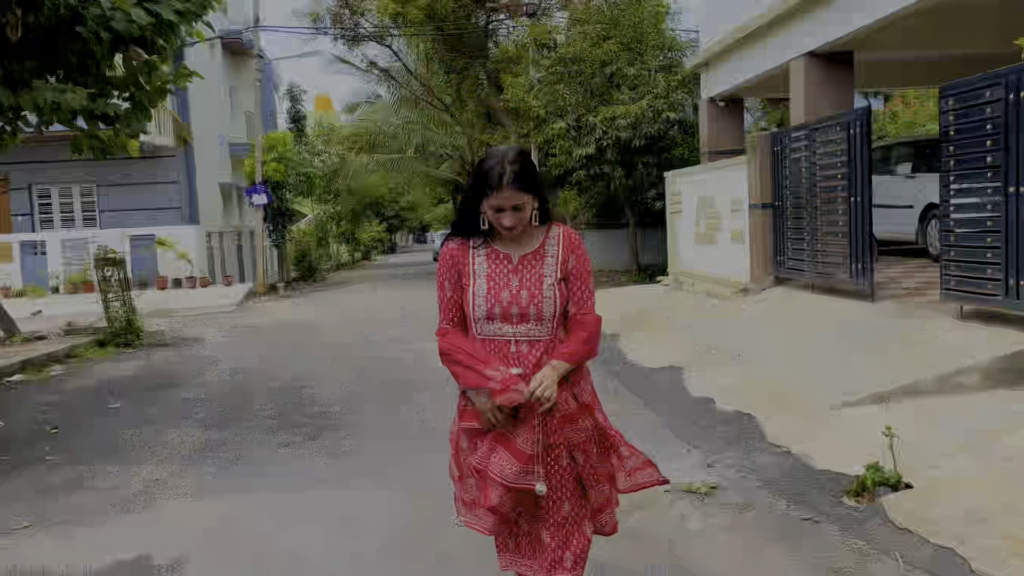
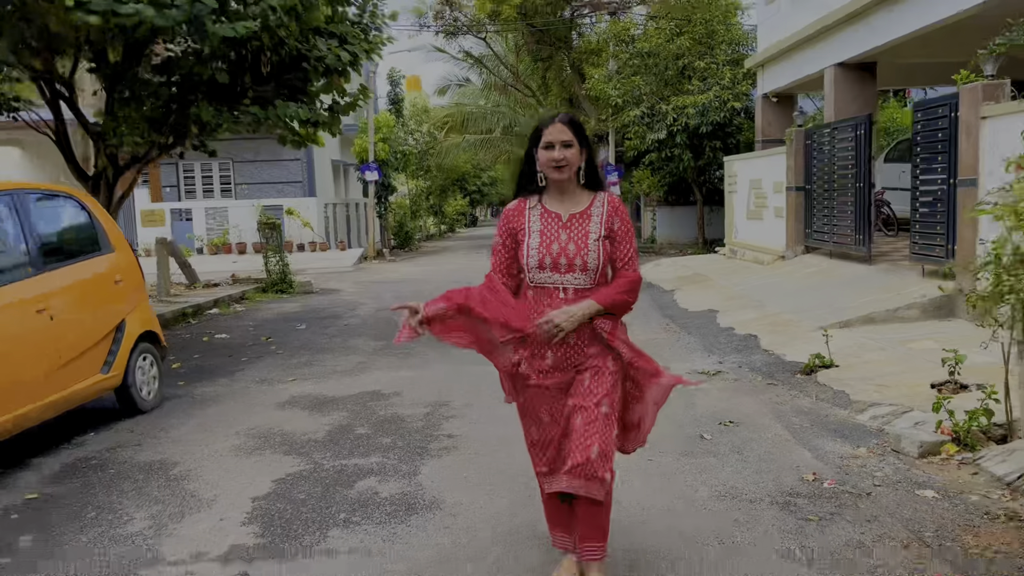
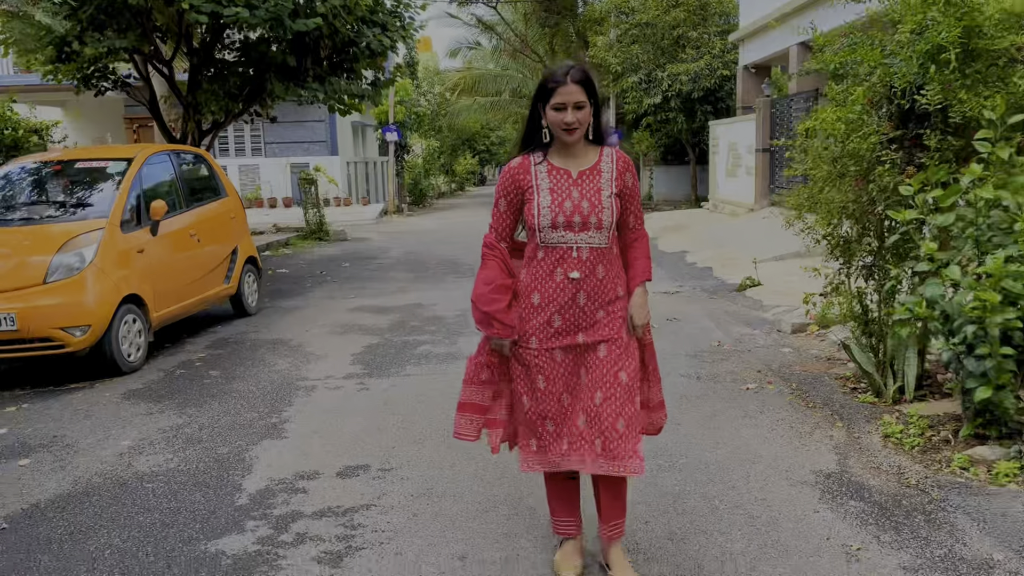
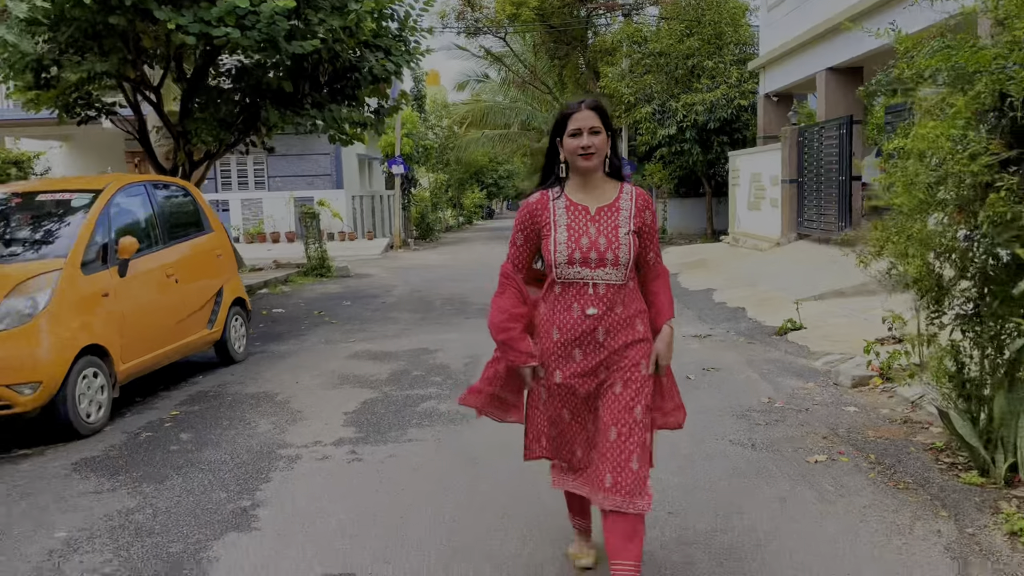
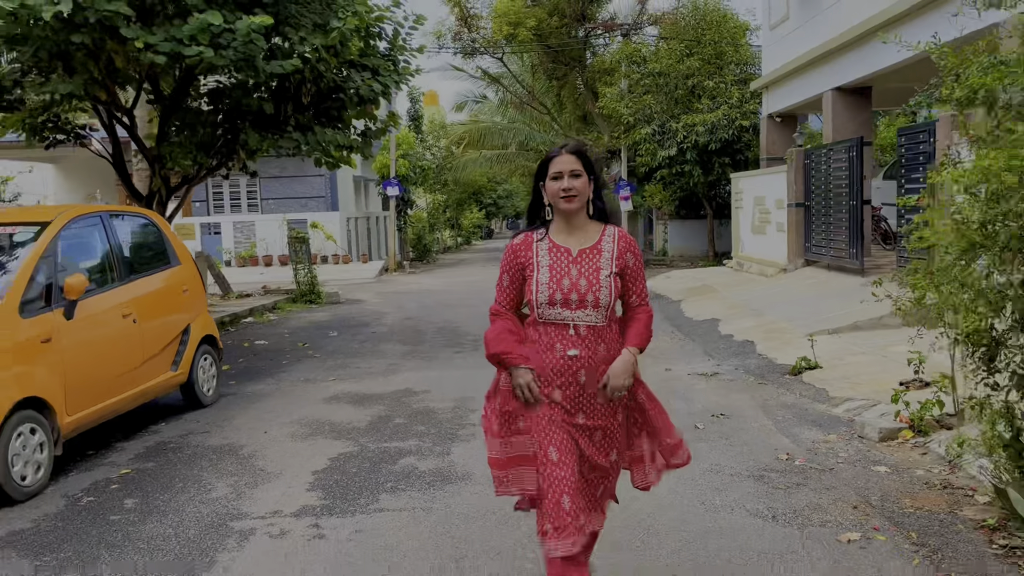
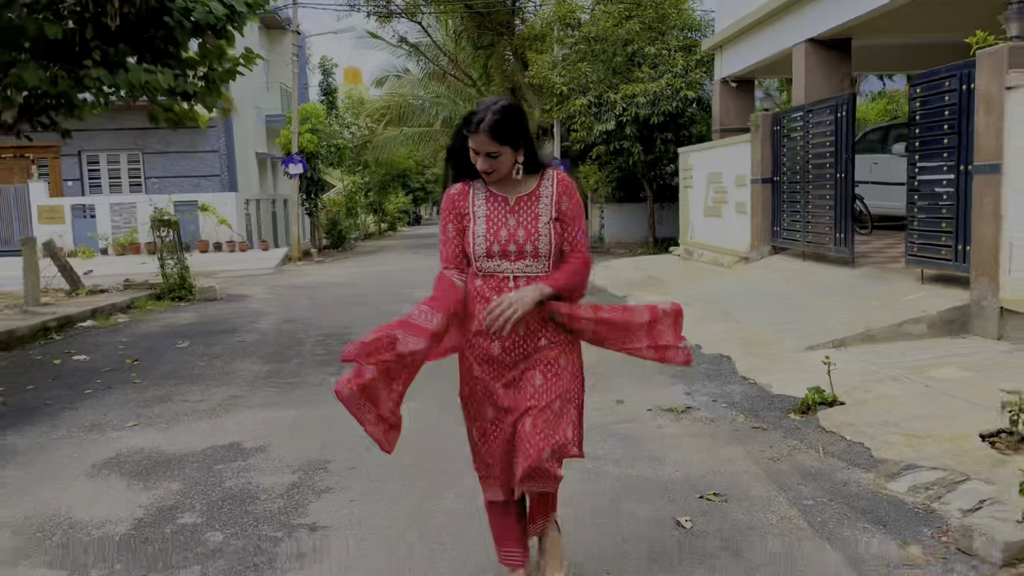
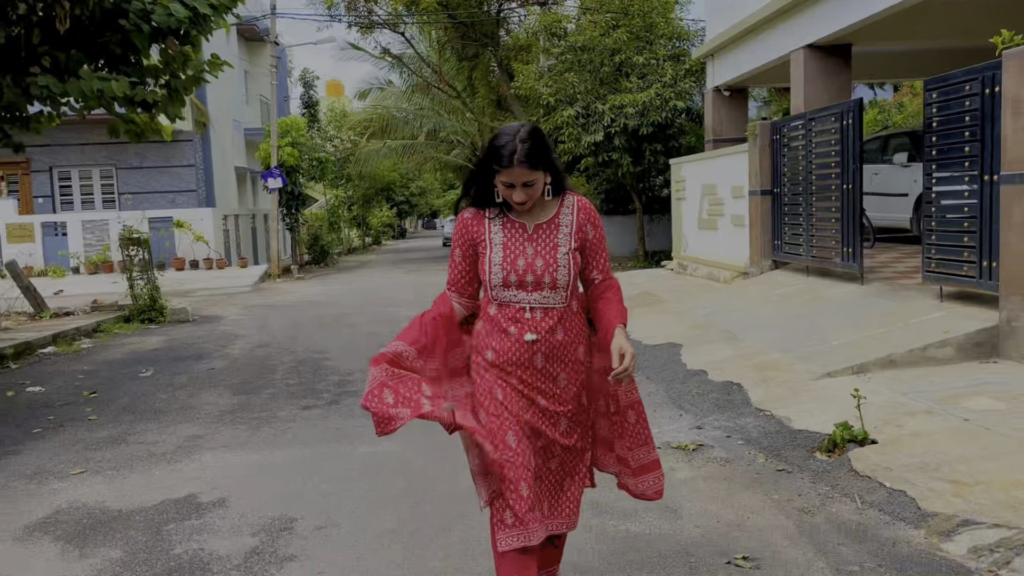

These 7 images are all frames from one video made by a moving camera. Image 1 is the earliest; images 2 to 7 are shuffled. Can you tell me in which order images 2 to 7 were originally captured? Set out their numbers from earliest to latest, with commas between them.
7, 6, 2, 5, 4, 3
